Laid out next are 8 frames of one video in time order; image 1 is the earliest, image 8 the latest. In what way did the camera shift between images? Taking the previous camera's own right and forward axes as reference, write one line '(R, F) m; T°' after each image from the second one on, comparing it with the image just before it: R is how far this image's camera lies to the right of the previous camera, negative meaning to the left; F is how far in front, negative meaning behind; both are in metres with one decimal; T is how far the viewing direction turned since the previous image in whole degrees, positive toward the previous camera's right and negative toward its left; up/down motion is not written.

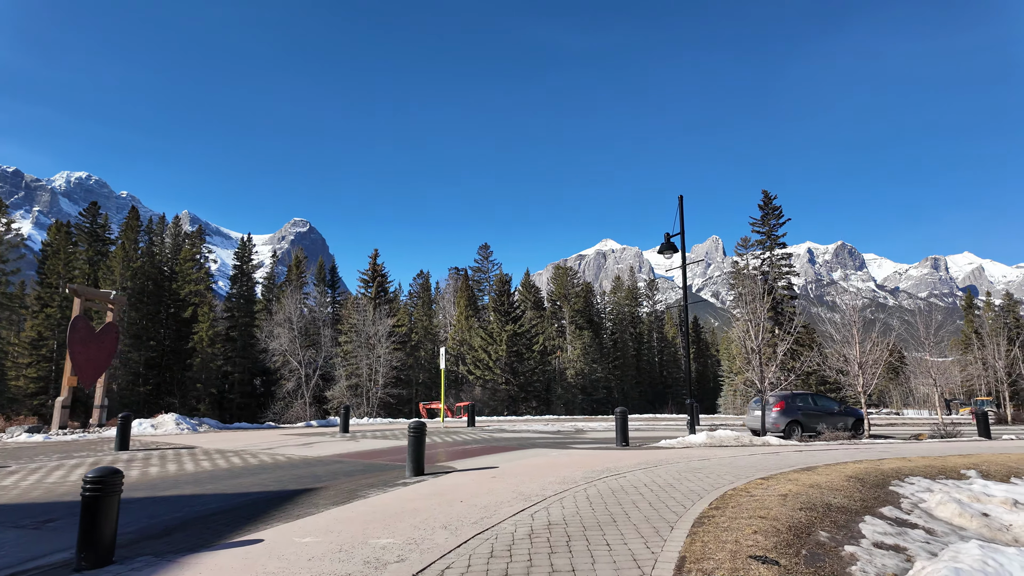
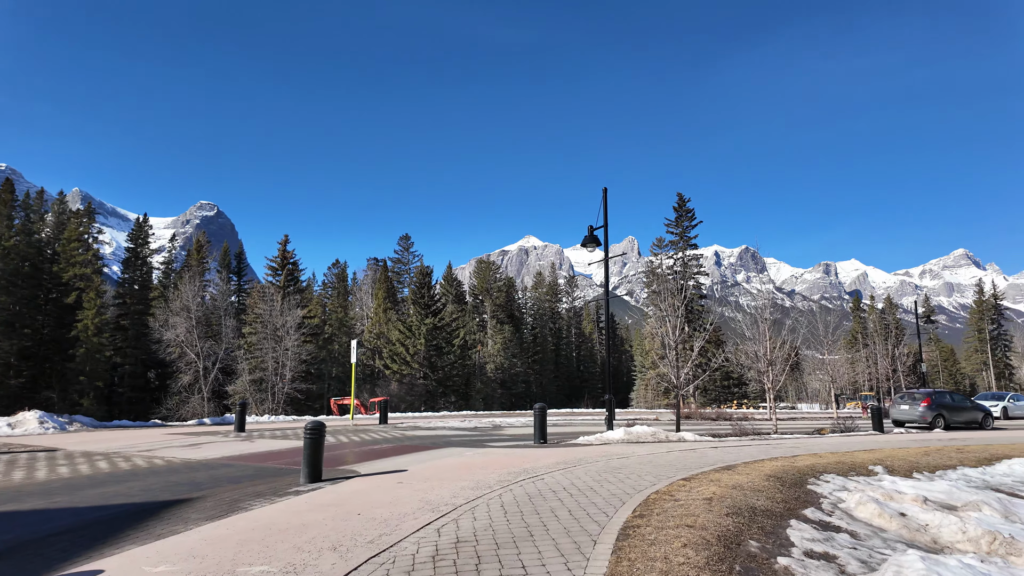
(+0.1, +0.7) m; +9°
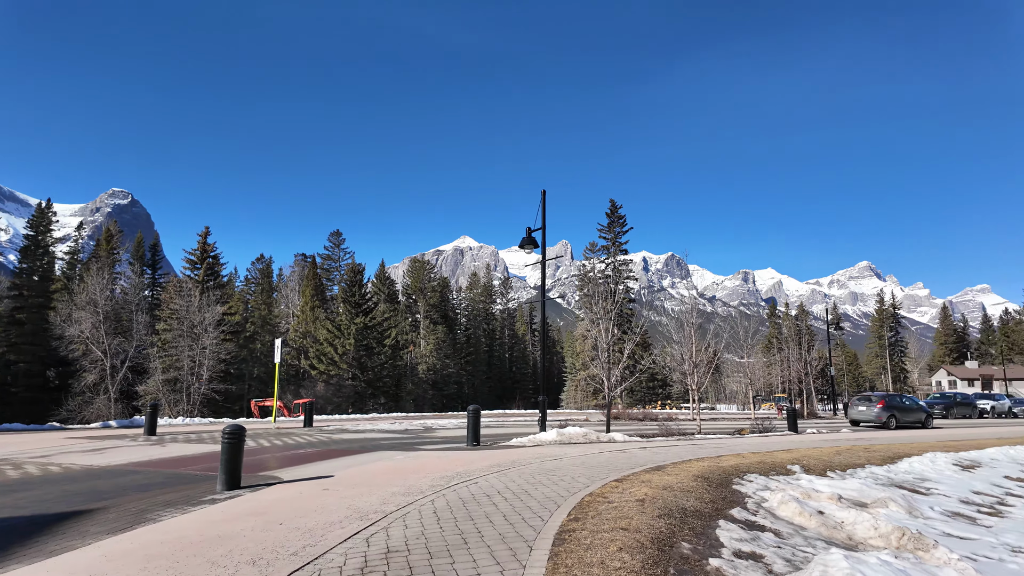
(0.0, +0.1) m; +7°
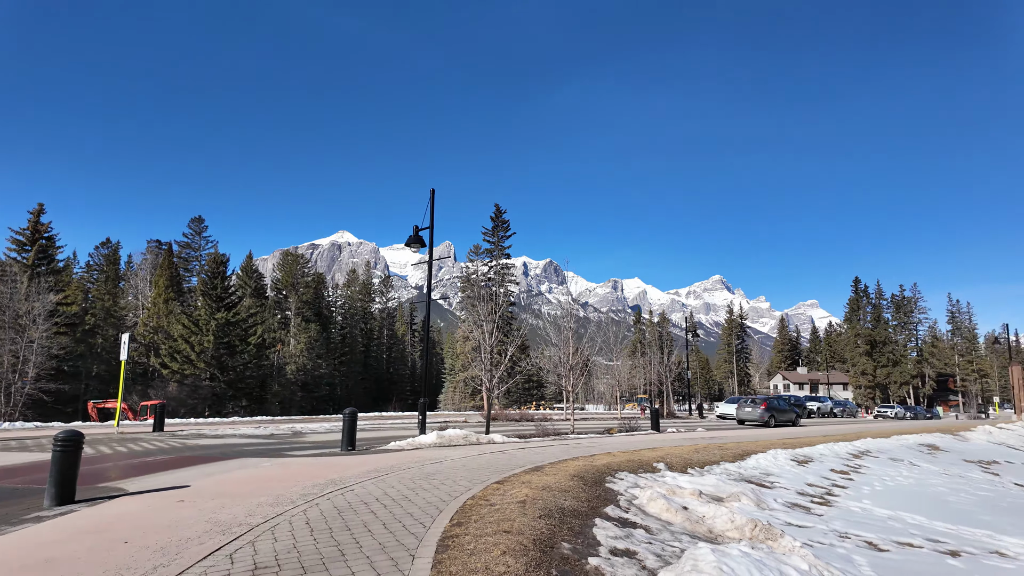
(-0.1, +0.1) m; +13°
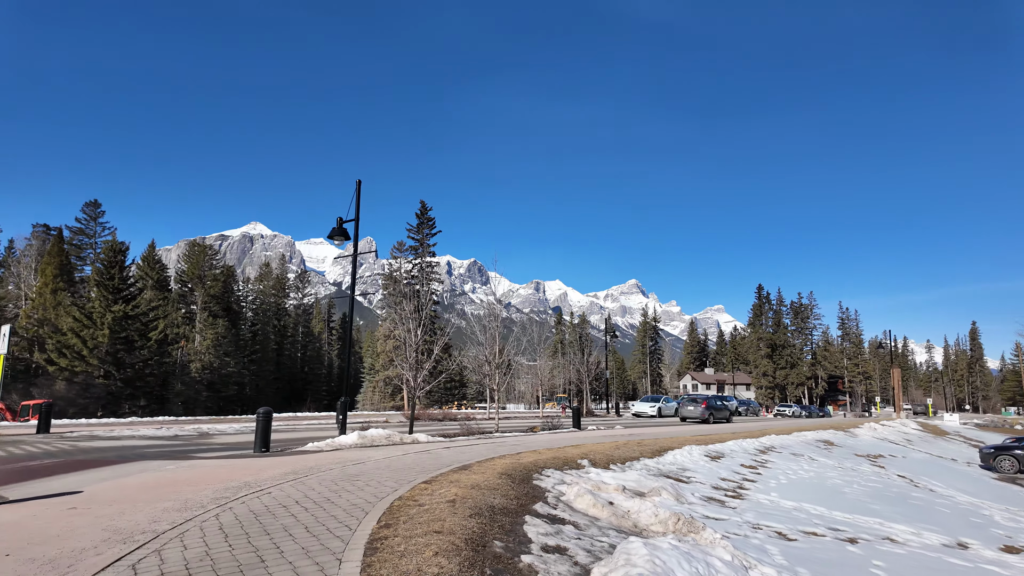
(-0.1, +0.1) m; +8°
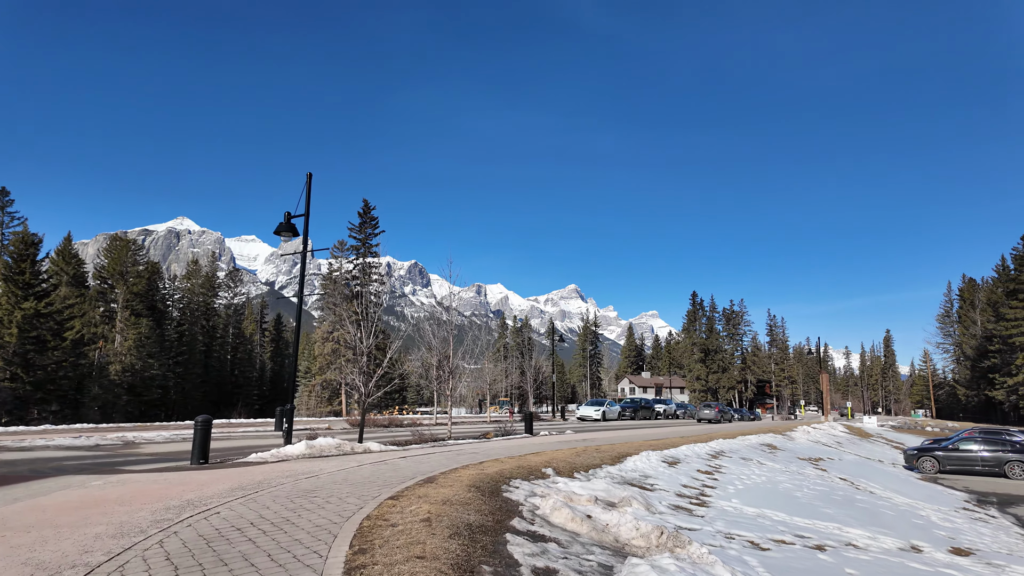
(-0.4, +0.3) m; +6°
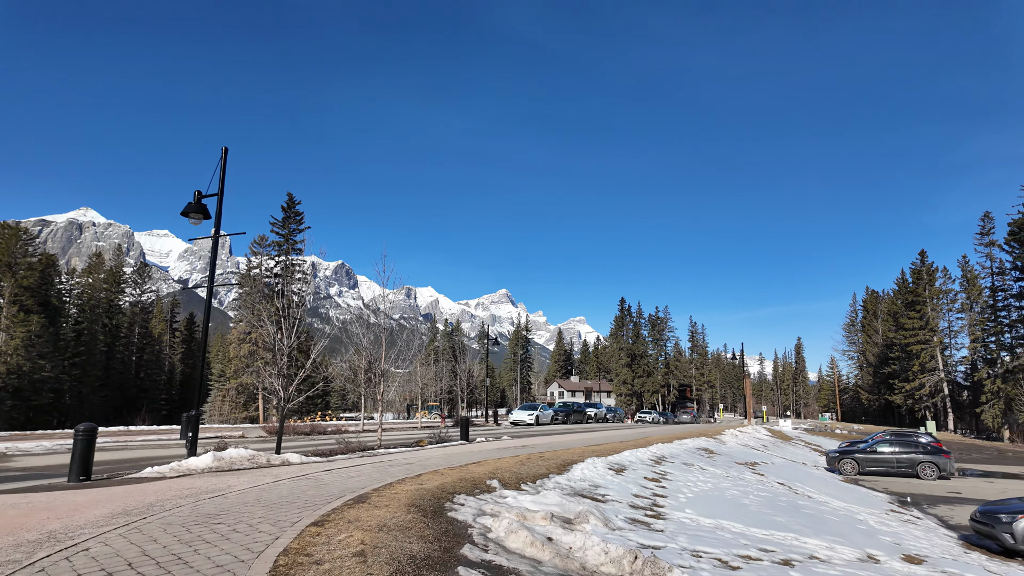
(-0.2, +0.8) m; +7°
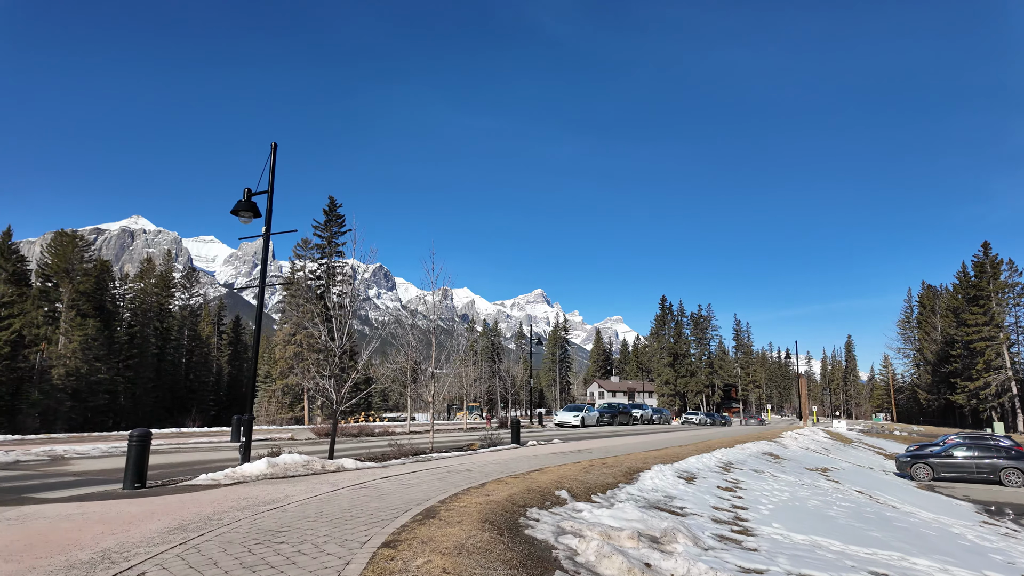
(-0.5, +0.6) m; -4°
